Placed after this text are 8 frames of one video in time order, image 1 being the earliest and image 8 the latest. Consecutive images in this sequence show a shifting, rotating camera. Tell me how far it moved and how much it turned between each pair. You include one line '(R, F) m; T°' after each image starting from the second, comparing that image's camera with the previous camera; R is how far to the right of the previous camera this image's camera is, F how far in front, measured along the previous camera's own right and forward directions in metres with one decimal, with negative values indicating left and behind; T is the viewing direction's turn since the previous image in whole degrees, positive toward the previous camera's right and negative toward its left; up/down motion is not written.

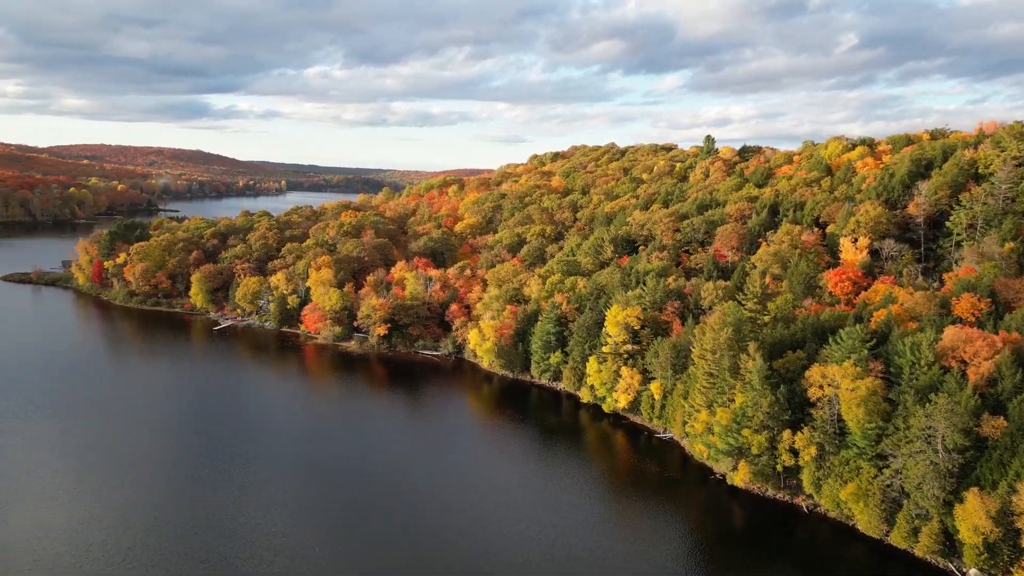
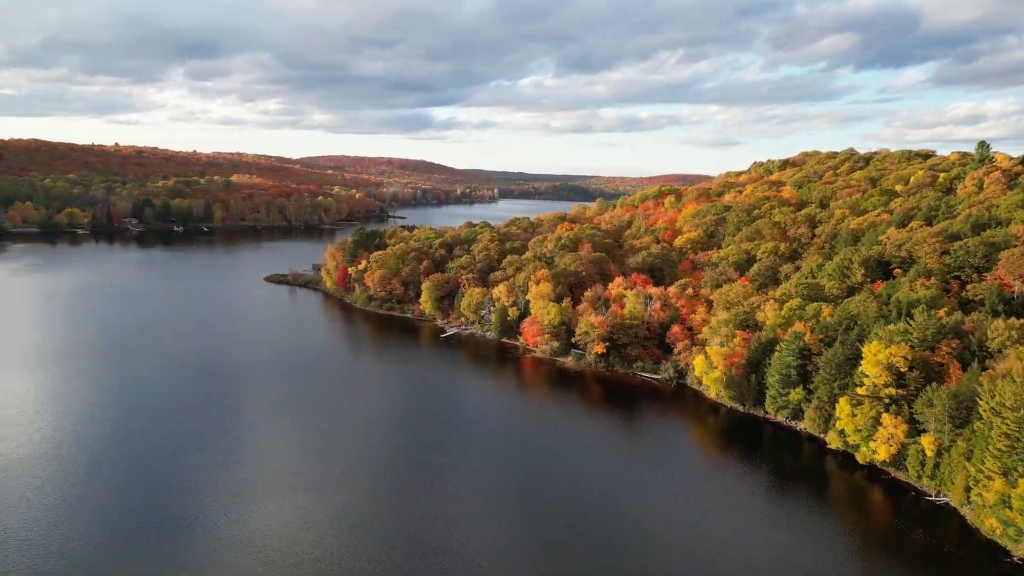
(-1.2, +0.9) m; -16°
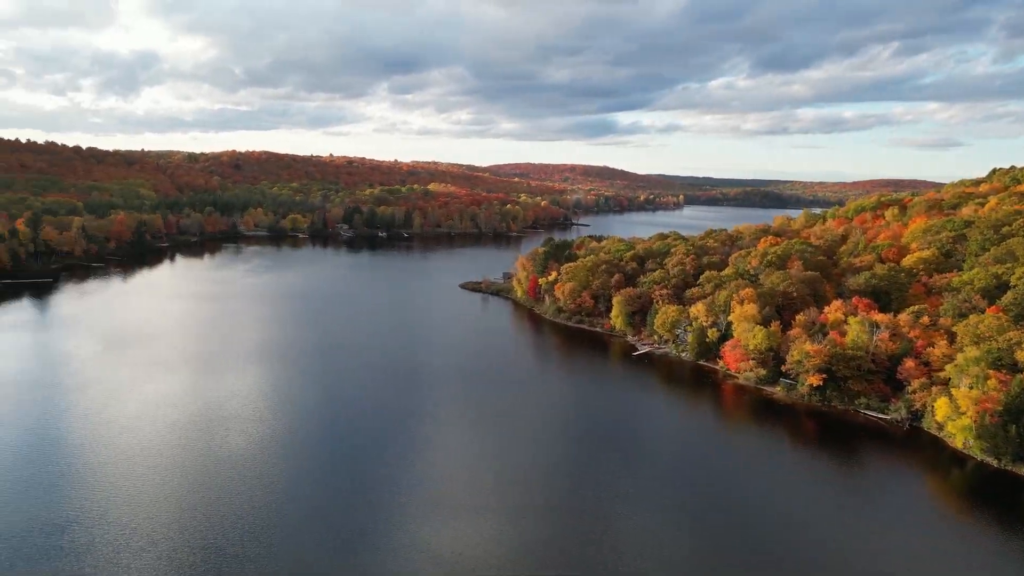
(-0.9, +0.7) m; -14°
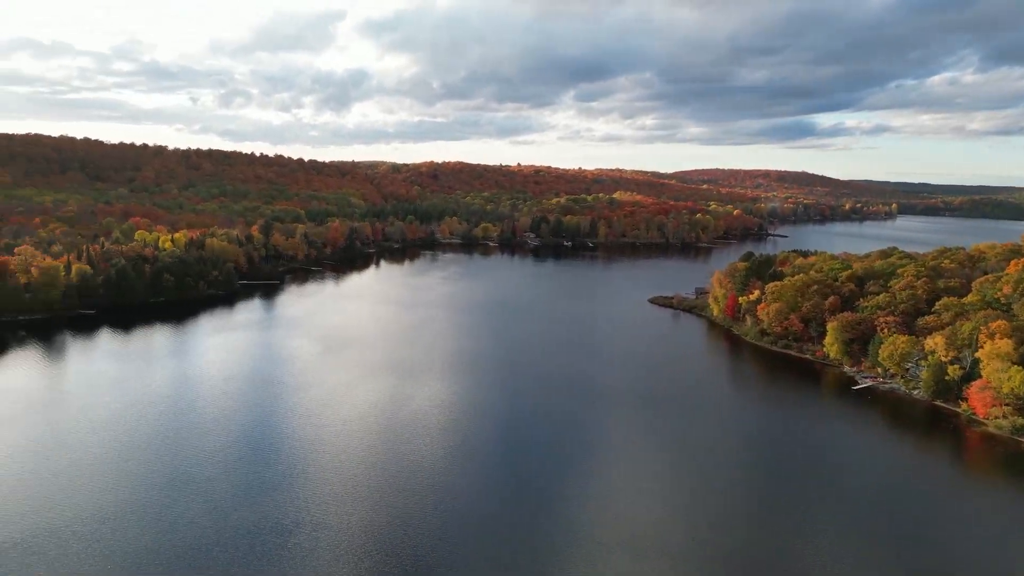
(-0.9, +0.7) m; -14°
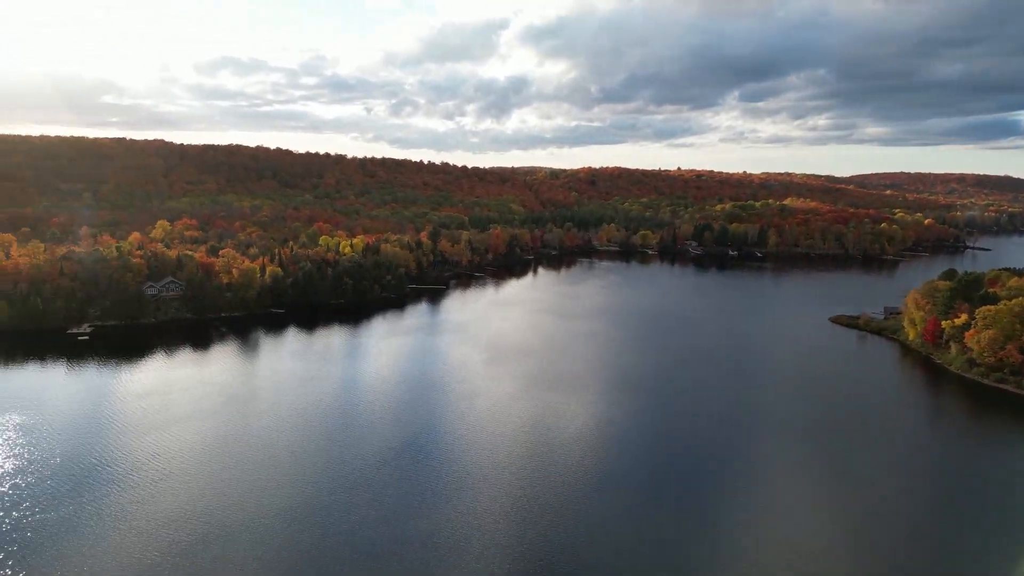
(-0.7, +0.5) m; -12°
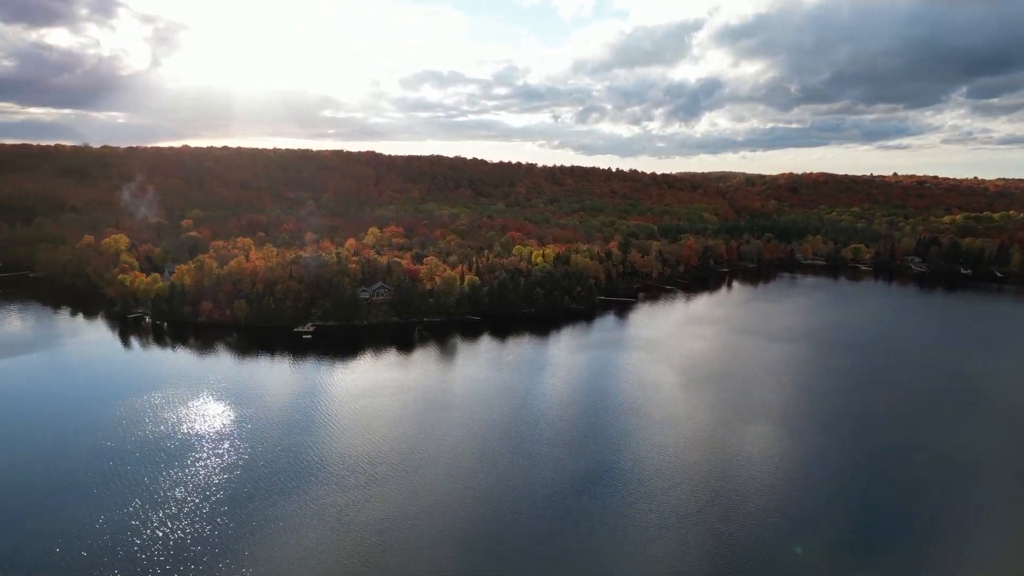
(-0.8, +0.6) m; -14°
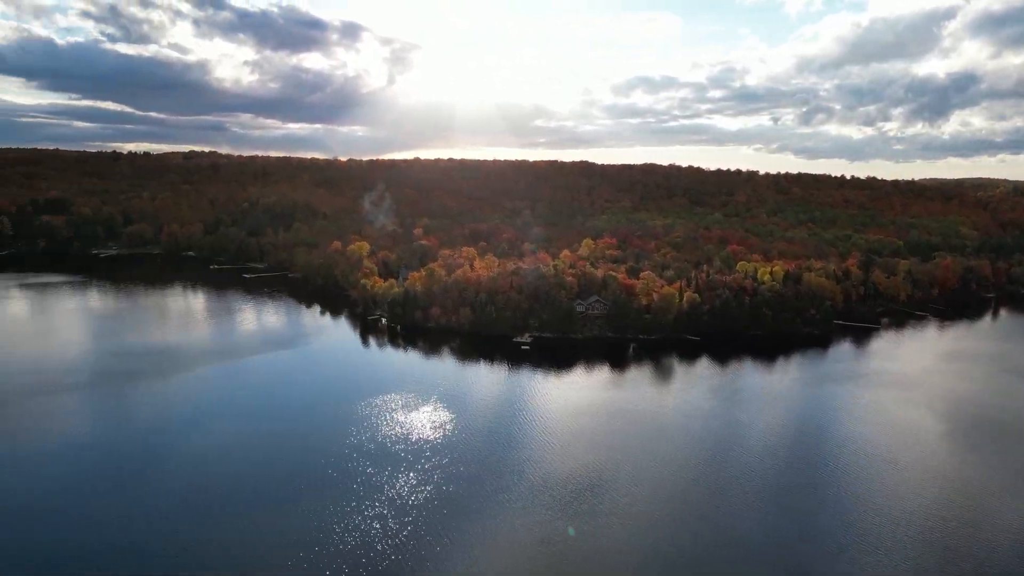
(-0.9, +0.6) m; -16°
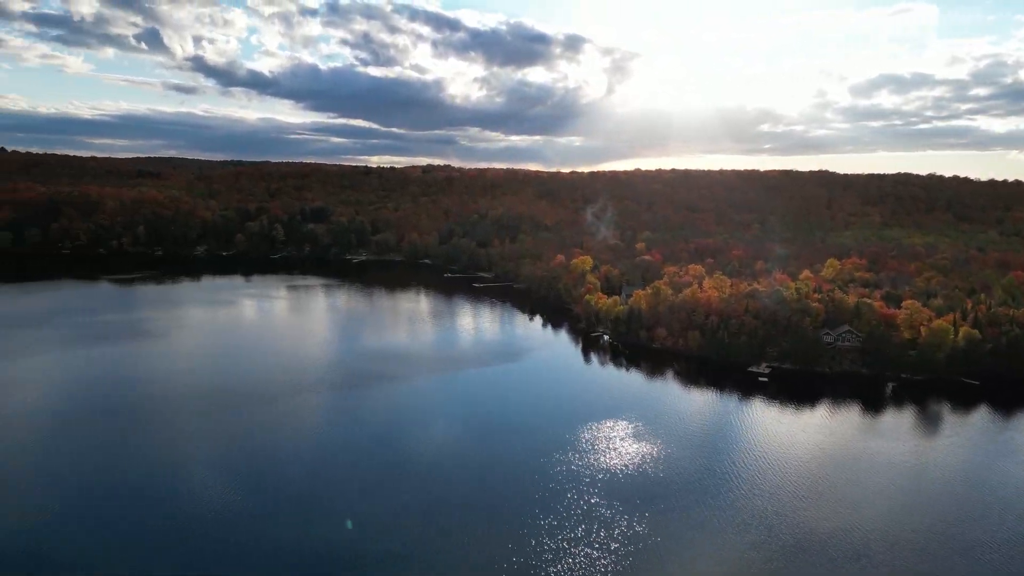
(-1.0, +0.8) m; -17°
